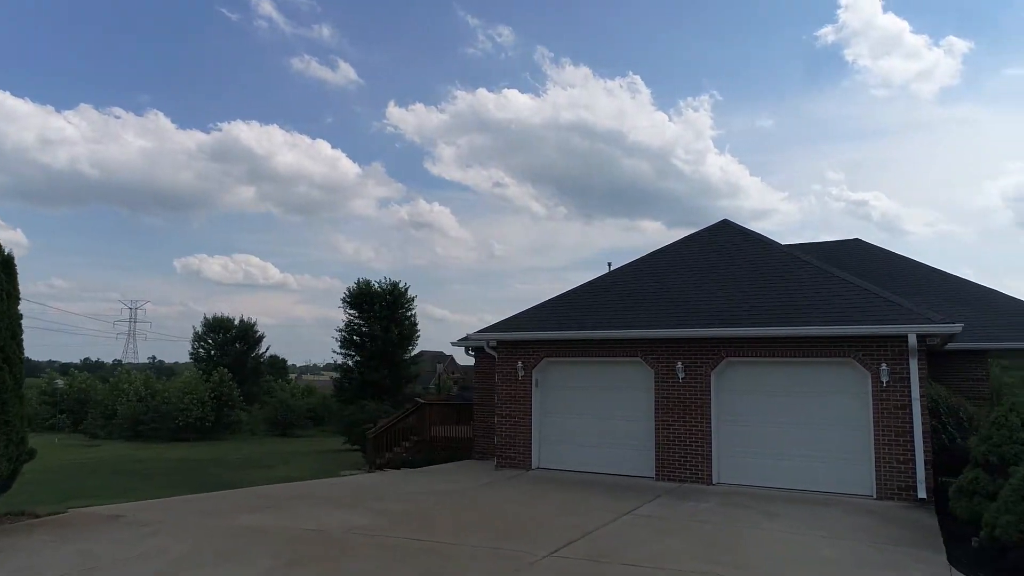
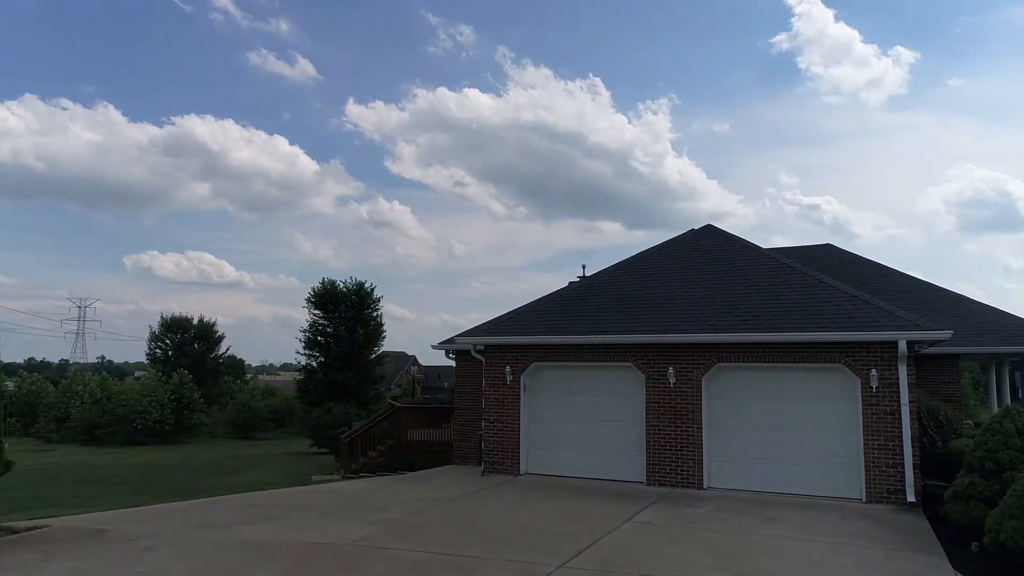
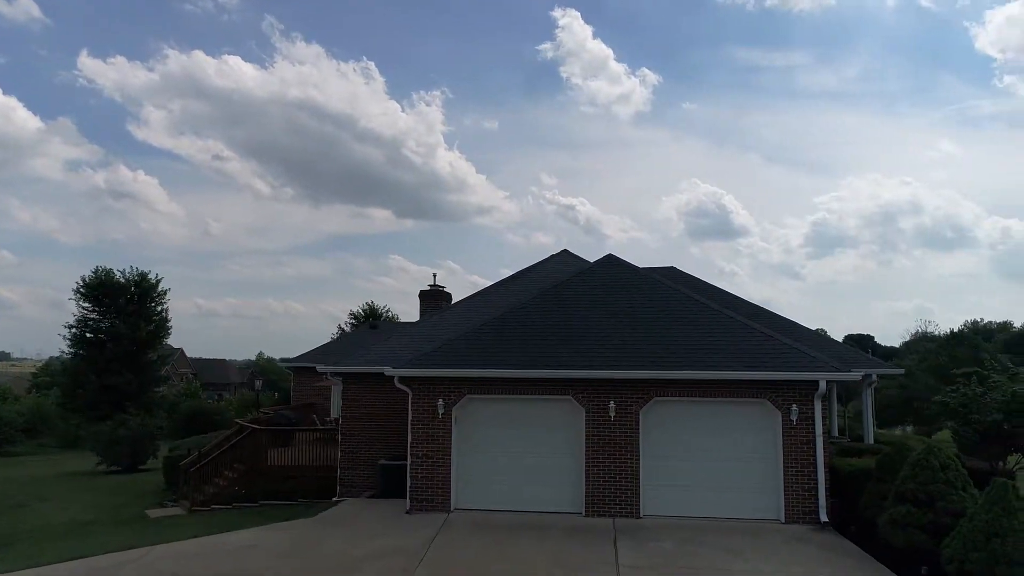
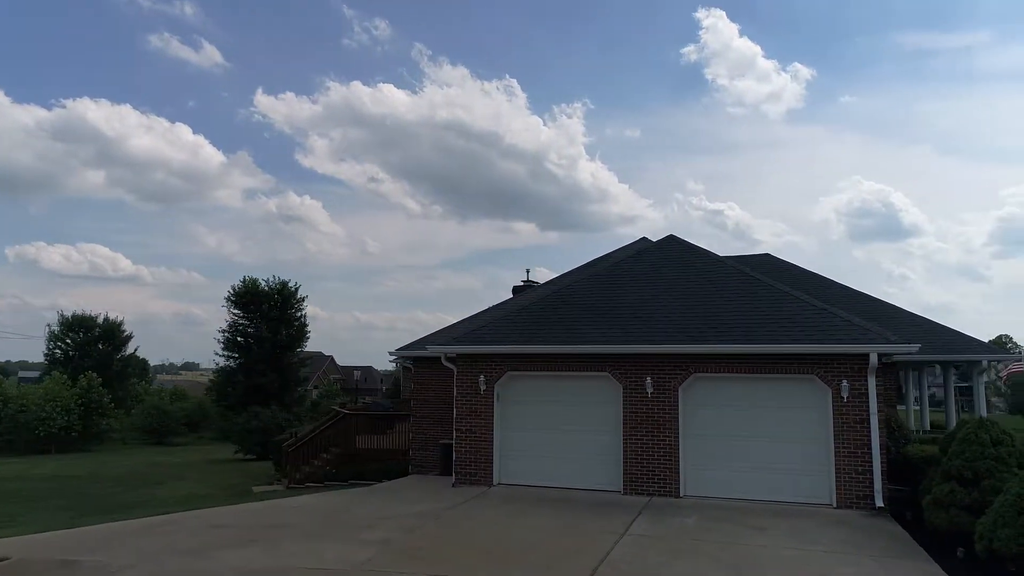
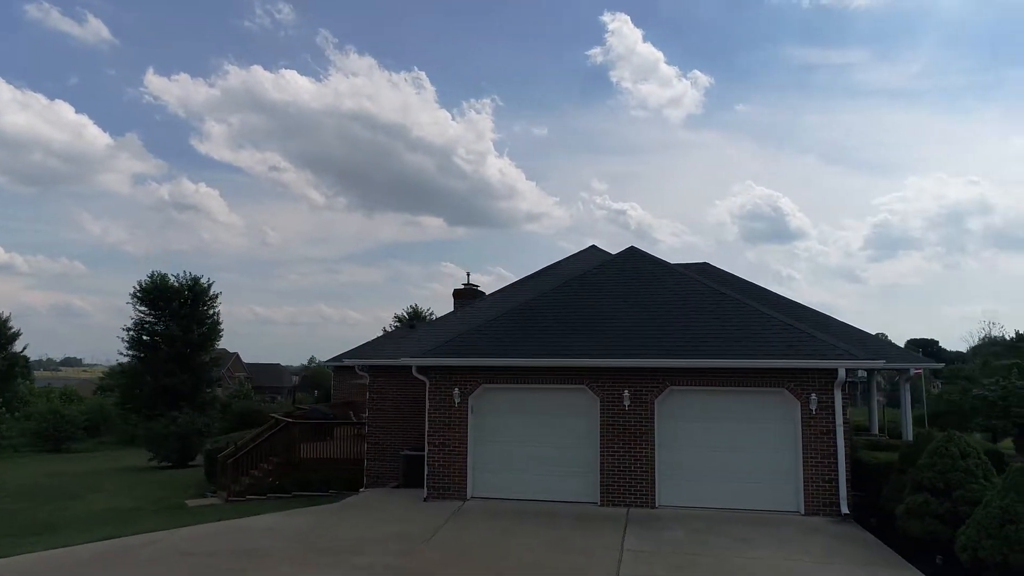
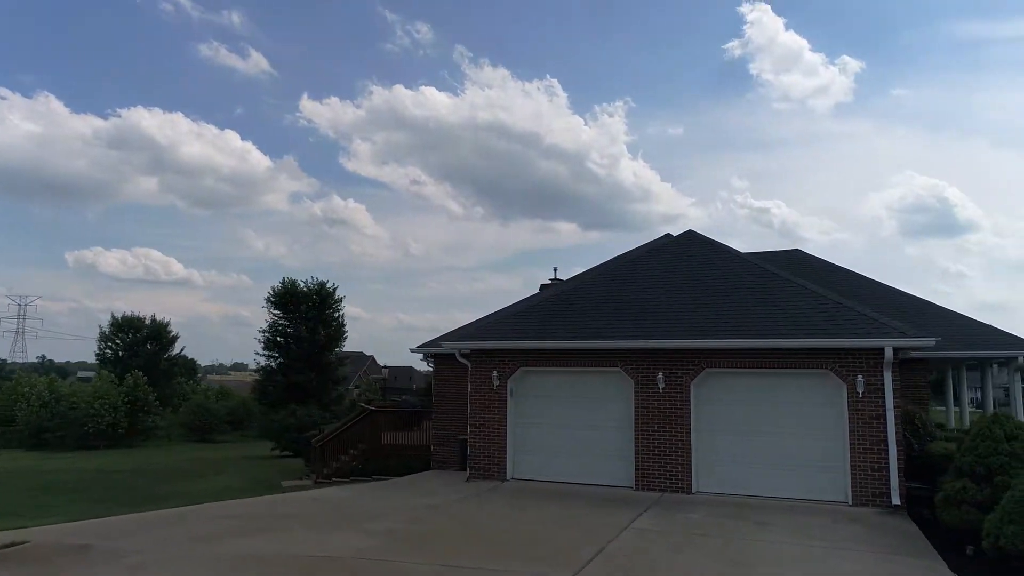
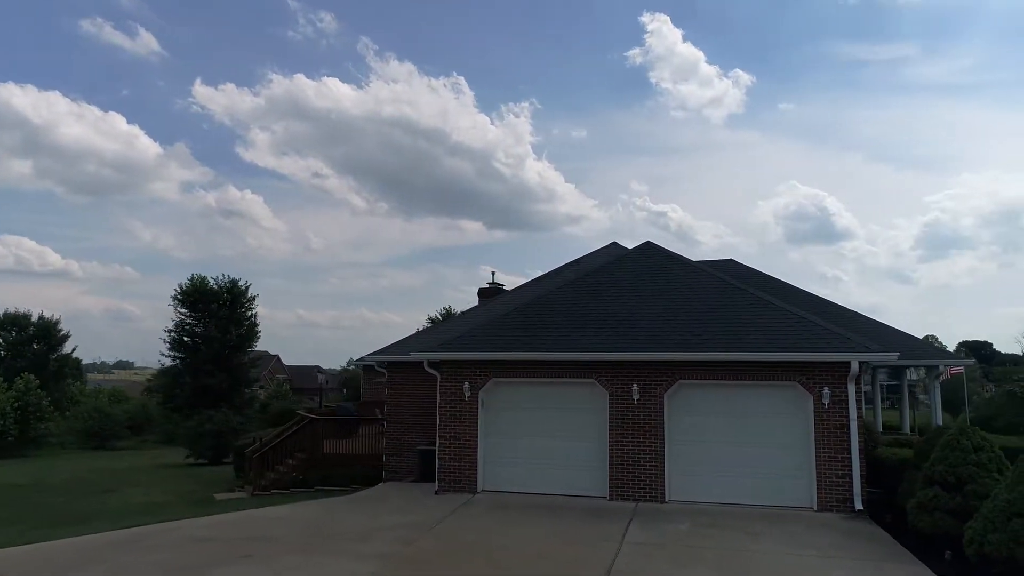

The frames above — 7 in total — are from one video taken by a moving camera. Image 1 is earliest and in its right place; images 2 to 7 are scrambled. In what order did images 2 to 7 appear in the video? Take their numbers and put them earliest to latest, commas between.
2, 6, 4, 7, 5, 3
